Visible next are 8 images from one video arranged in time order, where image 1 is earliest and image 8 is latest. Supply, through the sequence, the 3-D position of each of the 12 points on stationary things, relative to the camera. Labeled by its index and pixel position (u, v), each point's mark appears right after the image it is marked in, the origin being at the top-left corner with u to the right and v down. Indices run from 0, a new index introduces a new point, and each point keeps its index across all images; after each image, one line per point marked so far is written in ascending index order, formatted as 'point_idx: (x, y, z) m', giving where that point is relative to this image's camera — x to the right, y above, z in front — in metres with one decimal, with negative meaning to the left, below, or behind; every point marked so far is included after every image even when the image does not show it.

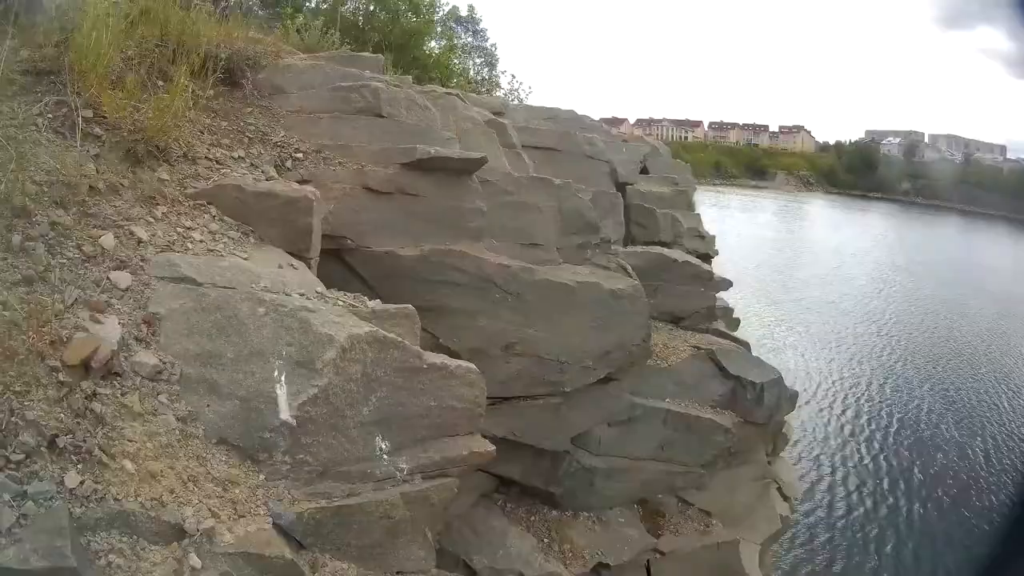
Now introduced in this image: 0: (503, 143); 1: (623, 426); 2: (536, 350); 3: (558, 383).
0: (-0.5, +2.7, +13.0) m
1: (+1.6, -2.2, +11.8) m
2: (+0.2, -0.9, +10.6) m
3: (+0.6, -1.4, +10.8) m
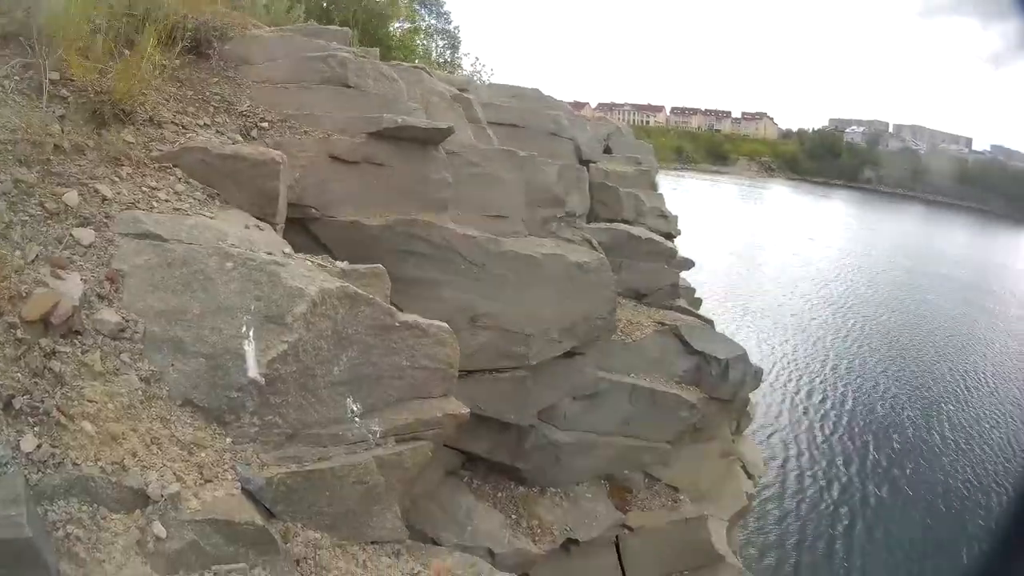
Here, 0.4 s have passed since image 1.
0: (-0.9, +3.2, +12.9) m
1: (+1.1, -1.8, +11.8) m
2: (-0.2, -0.5, +10.5) m
3: (+0.1, -1.0, +10.8) m
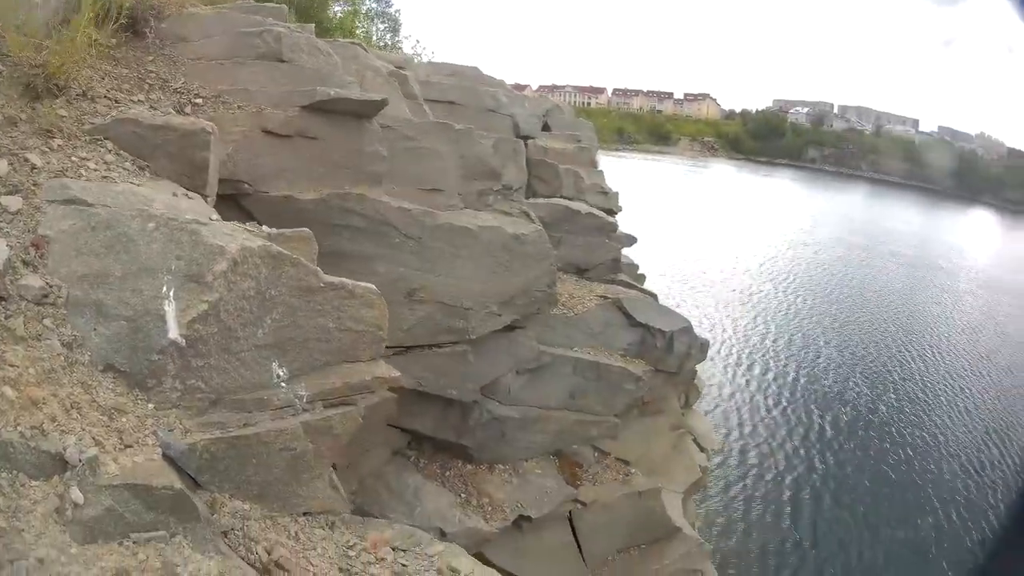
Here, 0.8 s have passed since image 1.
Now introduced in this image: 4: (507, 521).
0: (-2.0, +3.5, +12.8) m
1: (+0.2, -1.4, +11.8) m
2: (-1.1, -0.1, +10.5) m
3: (-0.8, -0.6, +10.7) m
4: (-0.1, -3.7, +11.1) m
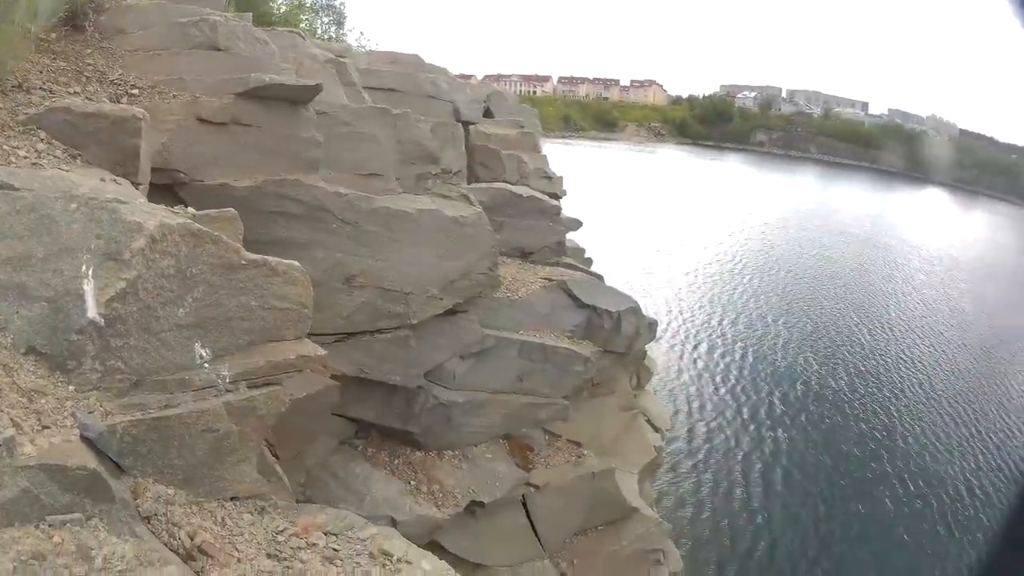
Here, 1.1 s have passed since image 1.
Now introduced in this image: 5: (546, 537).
0: (-3.0, +3.7, +12.9) m
1: (-0.6, -1.1, +11.8) m
2: (-2.0, +0.1, +10.5) m
3: (-1.6, -0.4, +10.7) m
4: (-0.8, -3.4, +11.1) m
5: (+0.6, -4.2, +12.1) m
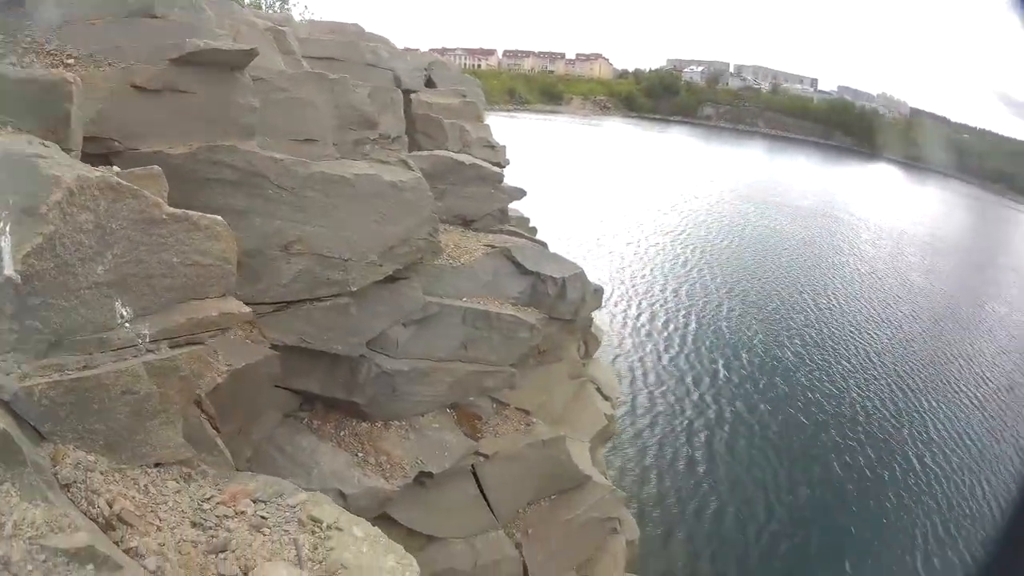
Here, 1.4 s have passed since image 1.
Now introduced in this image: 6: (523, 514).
0: (-4.1, +4.1, +12.8) m
1: (-1.6, -0.6, +11.7) m
2: (-2.9, +0.6, +10.4) m
3: (-2.5, +0.1, +10.7) m
4: (-1.7, -2.9, +11.0) m
5: (-0.3, -3.7, +12.0) m
6: (+0.2, -4.0, +12.6) m
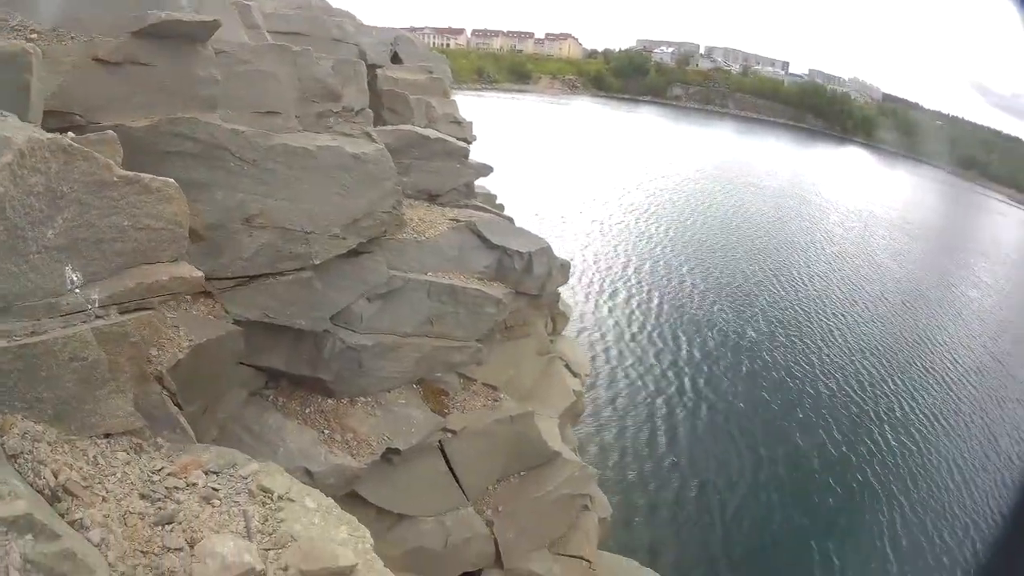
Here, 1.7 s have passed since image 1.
0: (-4.7, +4.5, +12.7) m
1: (-2.1, -0.2, +11.6) m
2: (-3.4, +1.0, +10.3) m
3: (-3.1, +0.5, +10.6) m
4: (-2.2, -2.5, +10.9) m
5: (-0.8, -3.3, +12.0) m
6: (-0.3, -3.6, +12.5) m
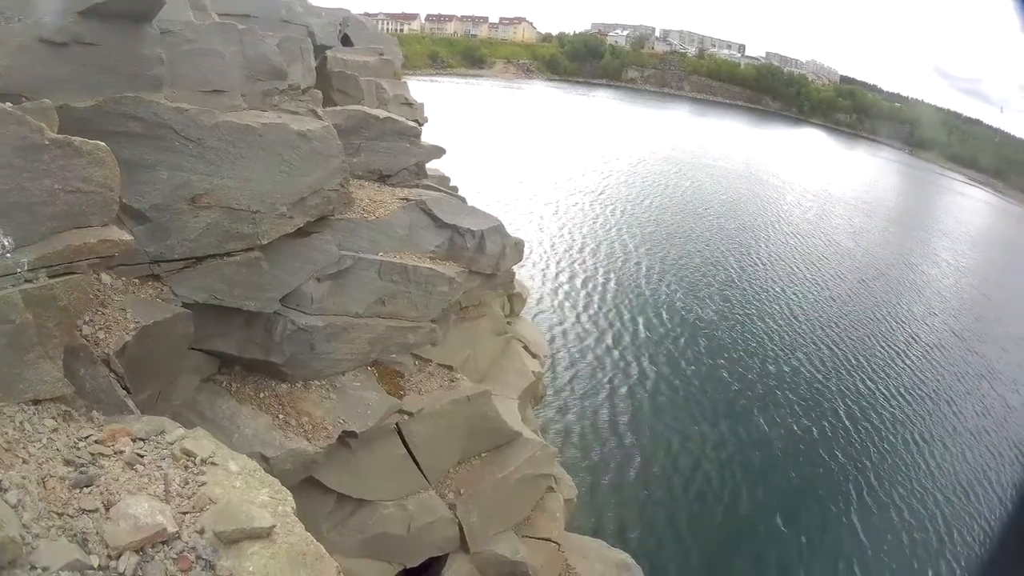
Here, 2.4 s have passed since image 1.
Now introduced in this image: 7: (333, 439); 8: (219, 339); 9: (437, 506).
0: (-5.6, +4.7, +12.4) m
1: (-2.8, +0.1, +11.5) m
2: (-4.1, +1.3, +10.1) m
3: (-3.8, +0.8, +10.4) m
4: (-2.8, -2.2, +10.7) m
5: (-1.4, -3.0, +11.8) m
6: (-1.0, -3.2, +12.4) m
7: (-2.7, -2.3, +10.8) m
8: (-4.5, -0.7, +10.7) m
9: (-1.4, -3.9, +13.5) m
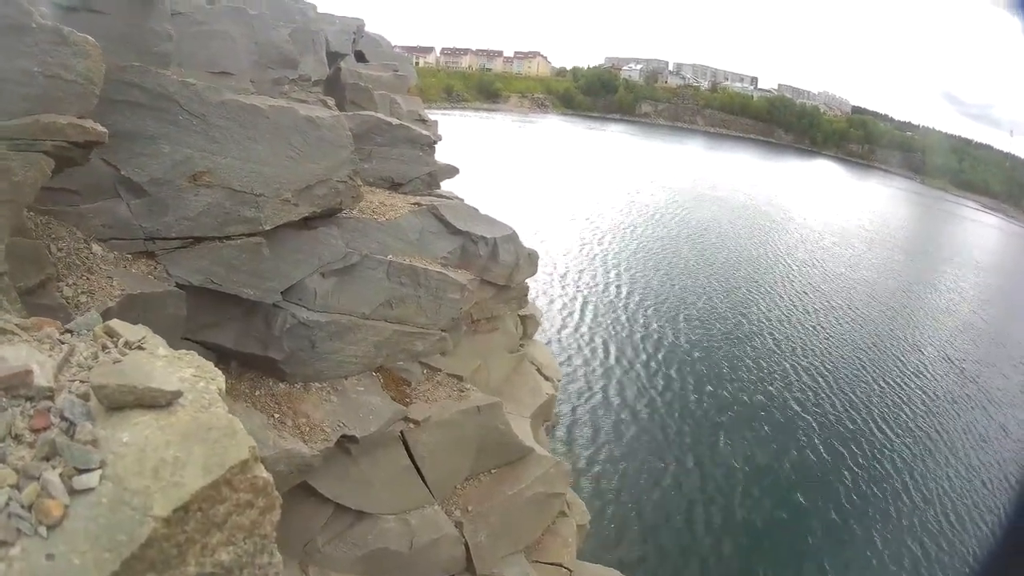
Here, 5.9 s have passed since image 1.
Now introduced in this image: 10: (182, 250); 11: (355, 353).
0: (-5.3, +4.6, +12.7) m
1: (-2.6, +0.1, +11.1) m
2: (-3.9, +1.4, +9.9) m
3: (-3.6, +0.9, +10.1) m
4: (-2.7, -2.1, +10.1) m
5: (-1.3, -3.0, +11.1) m
6: (-0.8, -3.3, +11.6) m
7: (-2.6, -2.1, +10.1) m
8: (-4.3, -0.6, +10.3) m
9: (-1.2, -4.2, +12.6) m
10: (-4.5, +0.5, +9.8) m
11: (-2.4, -1.0, +11.1) m
